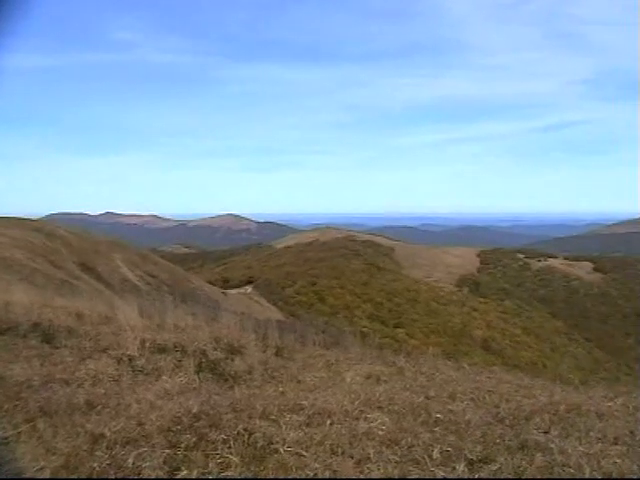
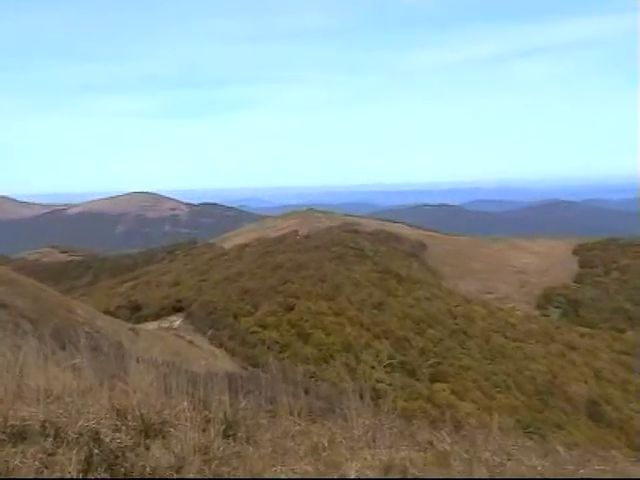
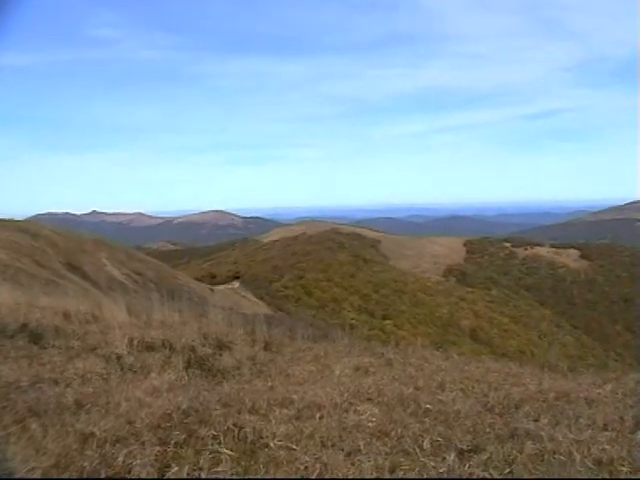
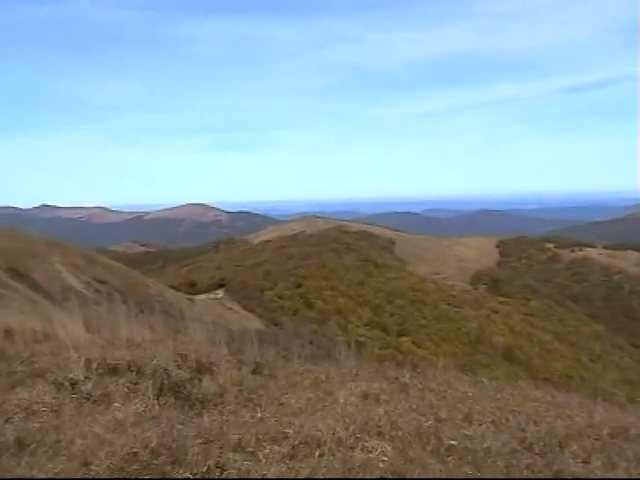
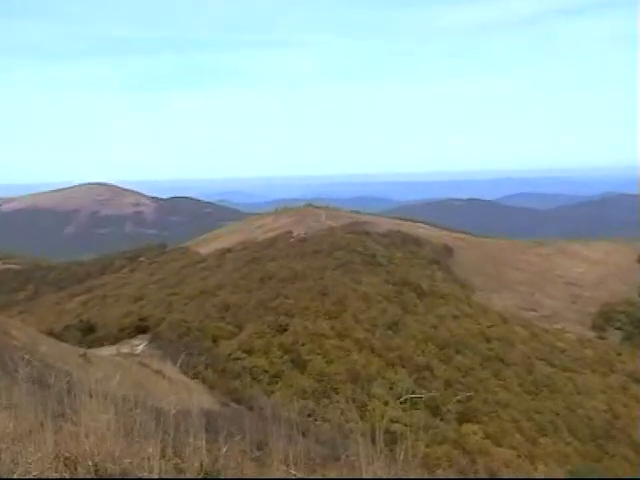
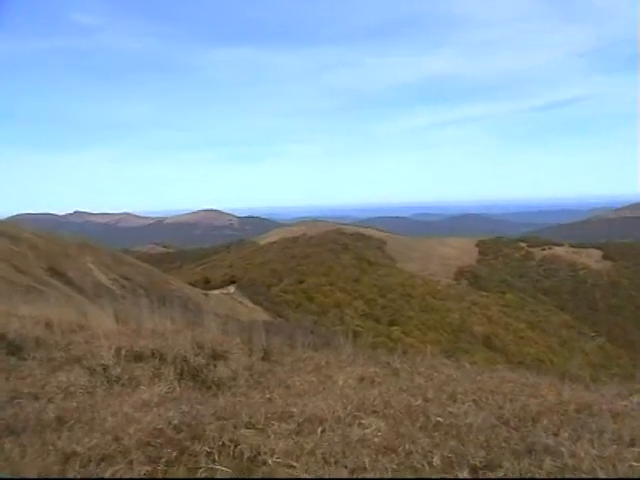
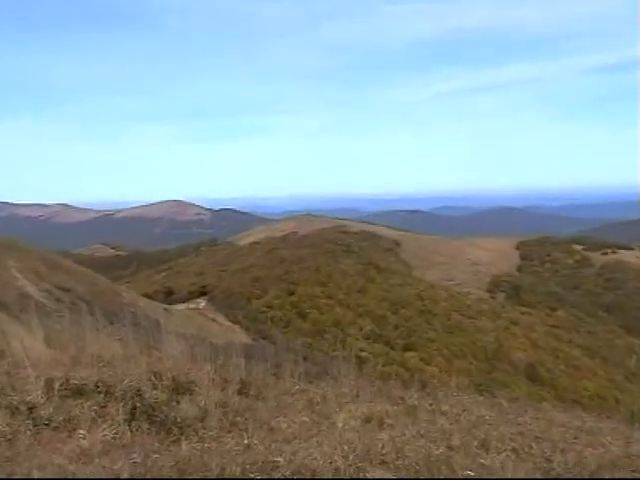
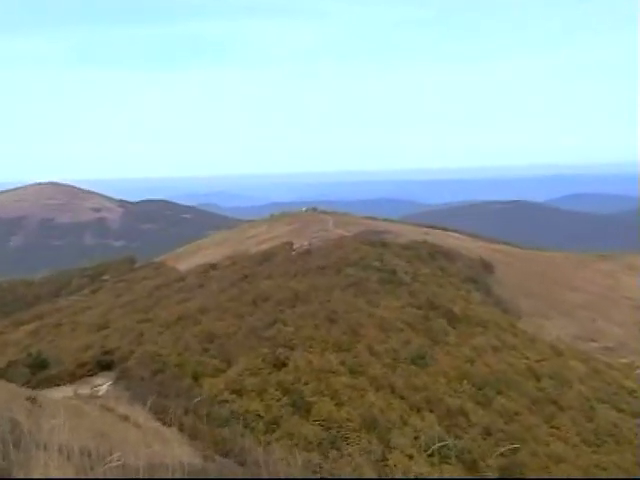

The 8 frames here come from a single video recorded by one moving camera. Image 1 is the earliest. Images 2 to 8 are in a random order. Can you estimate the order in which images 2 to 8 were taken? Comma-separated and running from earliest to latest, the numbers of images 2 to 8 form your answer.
3, 6, 4, 7, 2, 5, 8
